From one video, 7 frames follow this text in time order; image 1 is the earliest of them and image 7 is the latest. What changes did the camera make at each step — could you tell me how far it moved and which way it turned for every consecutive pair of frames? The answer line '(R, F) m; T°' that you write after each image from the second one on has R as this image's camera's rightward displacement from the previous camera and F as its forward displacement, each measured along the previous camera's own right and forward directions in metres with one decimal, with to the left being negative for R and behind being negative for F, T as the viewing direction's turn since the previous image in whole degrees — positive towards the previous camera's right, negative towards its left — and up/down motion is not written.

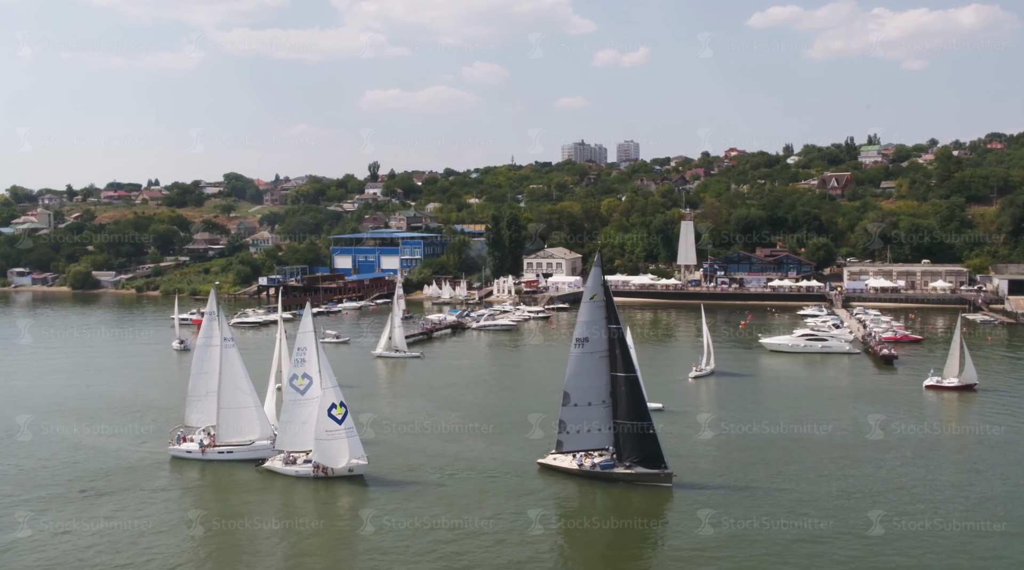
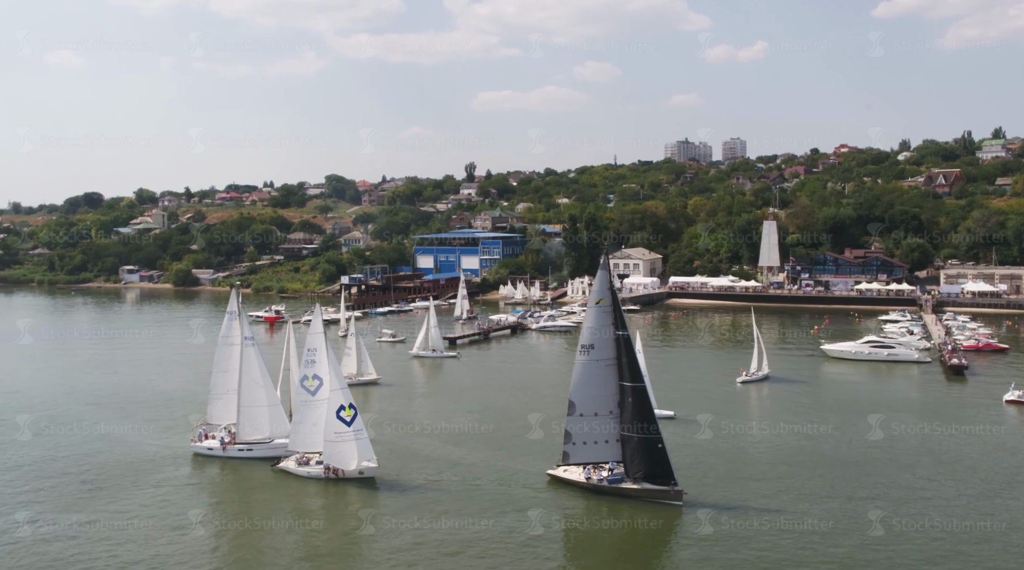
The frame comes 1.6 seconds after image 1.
(+3.2, -0.1) m; -9°
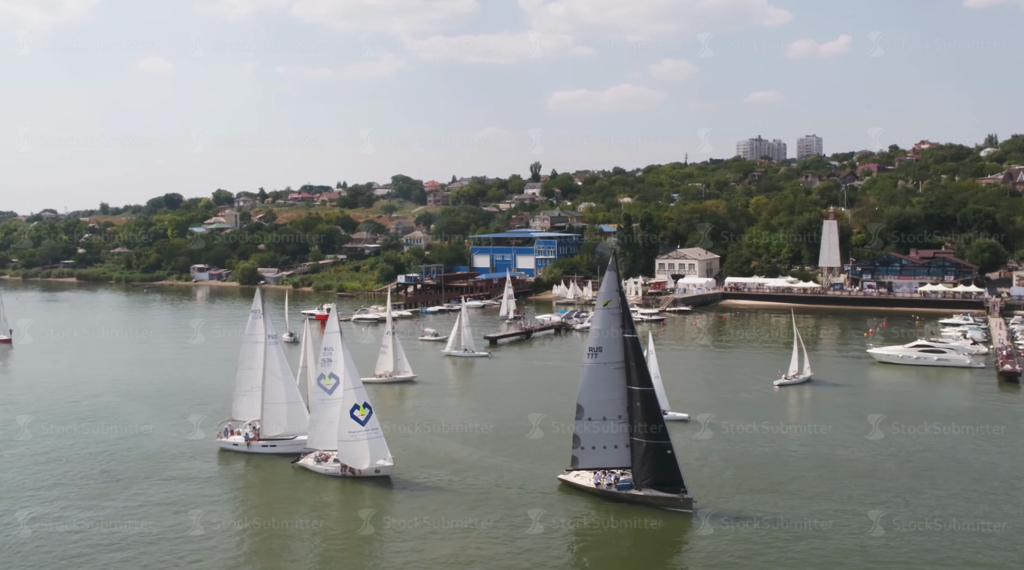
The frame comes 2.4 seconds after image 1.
(+1.9, -0.1) m; -6°
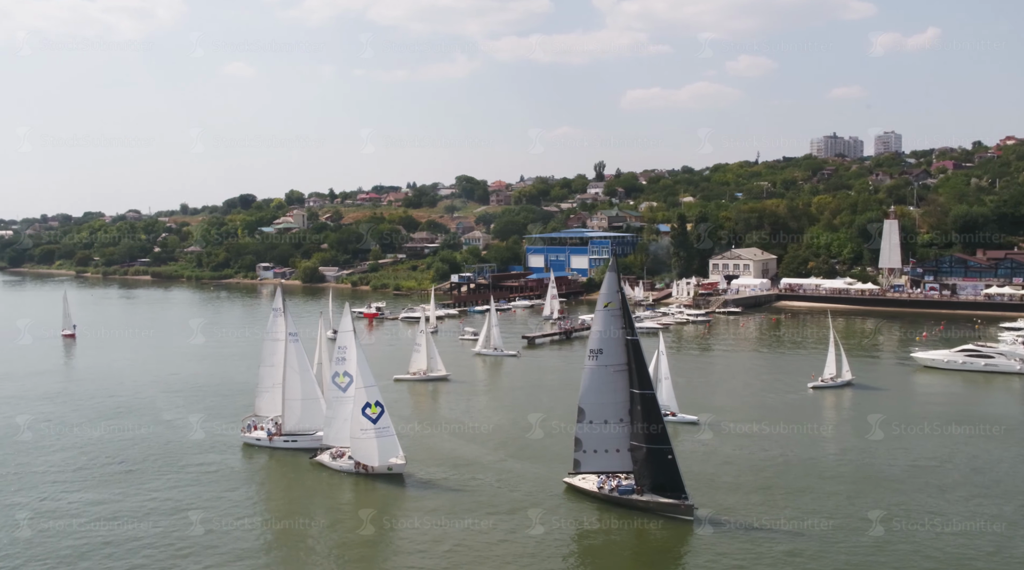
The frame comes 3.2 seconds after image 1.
(+2.0, 0.0) m; -6°
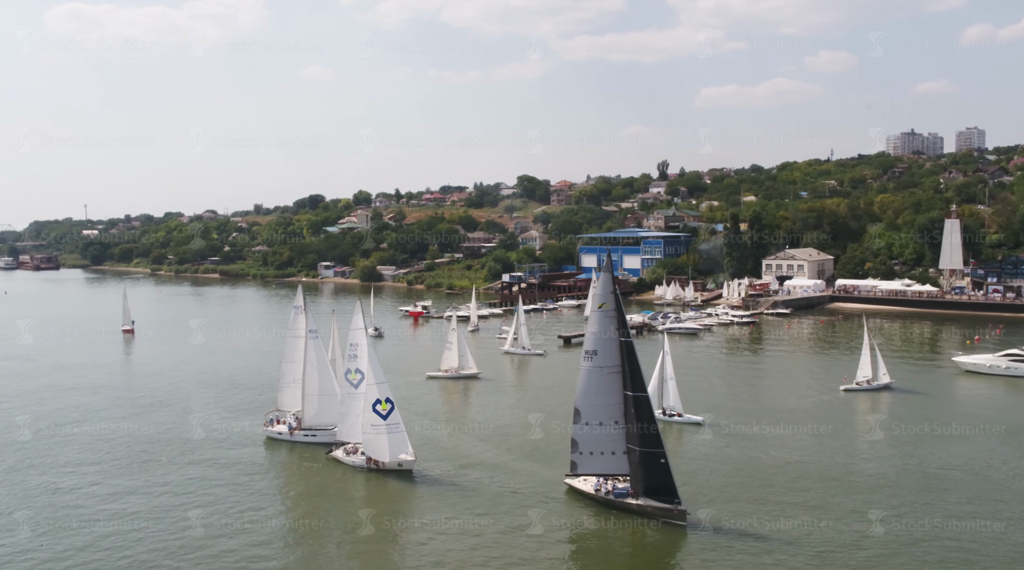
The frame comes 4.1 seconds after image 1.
(+2.0, 0.0) m; -6°
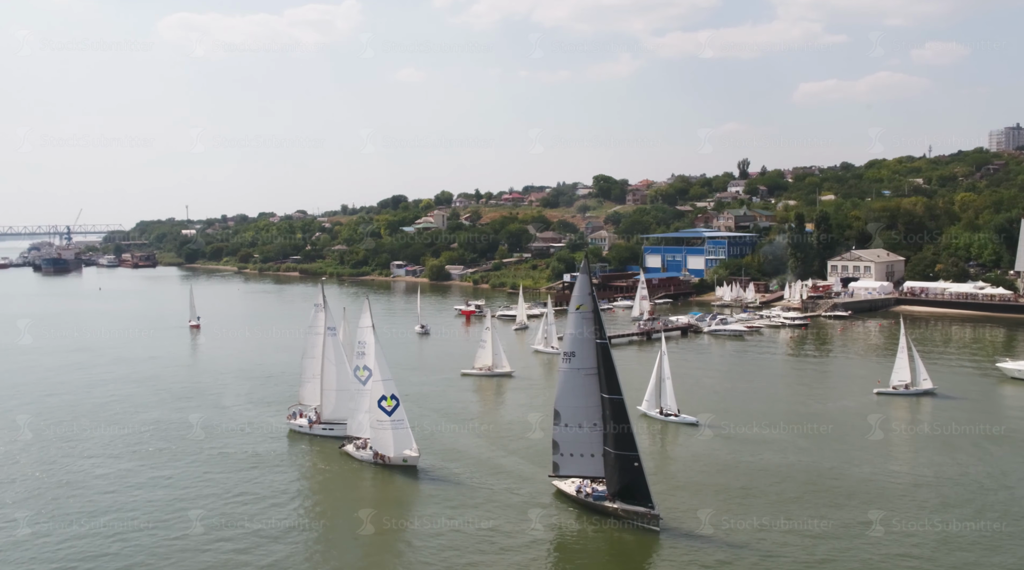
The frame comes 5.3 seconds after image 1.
(+2.9, 0.0) m; -7°
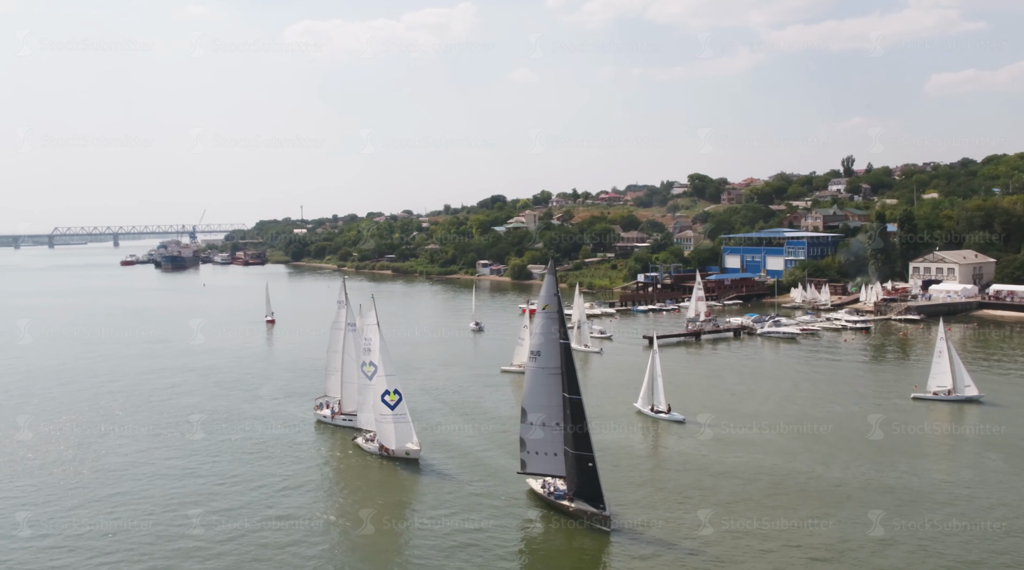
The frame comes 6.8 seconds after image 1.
(+3.7, +0.3) m; -9°
